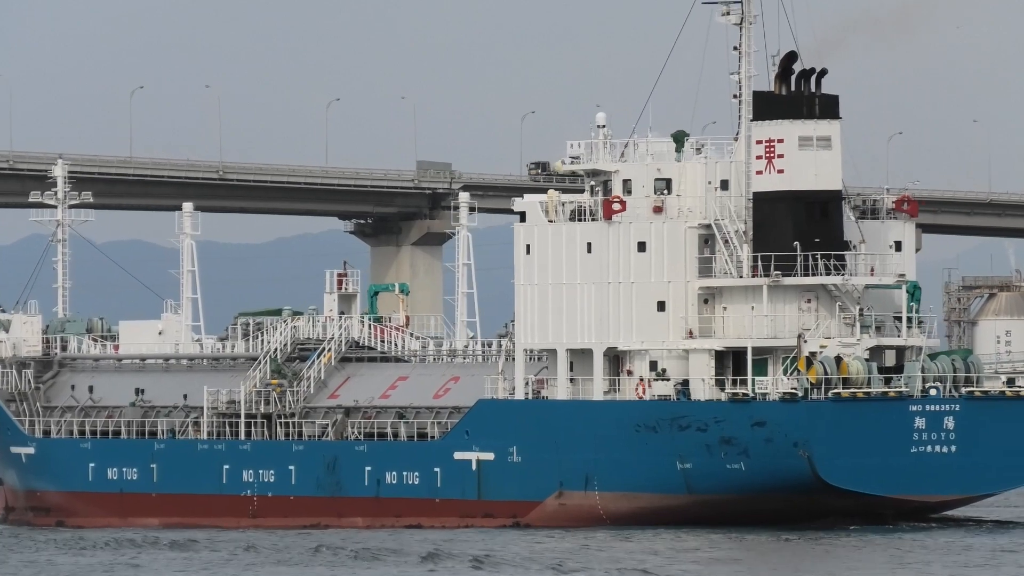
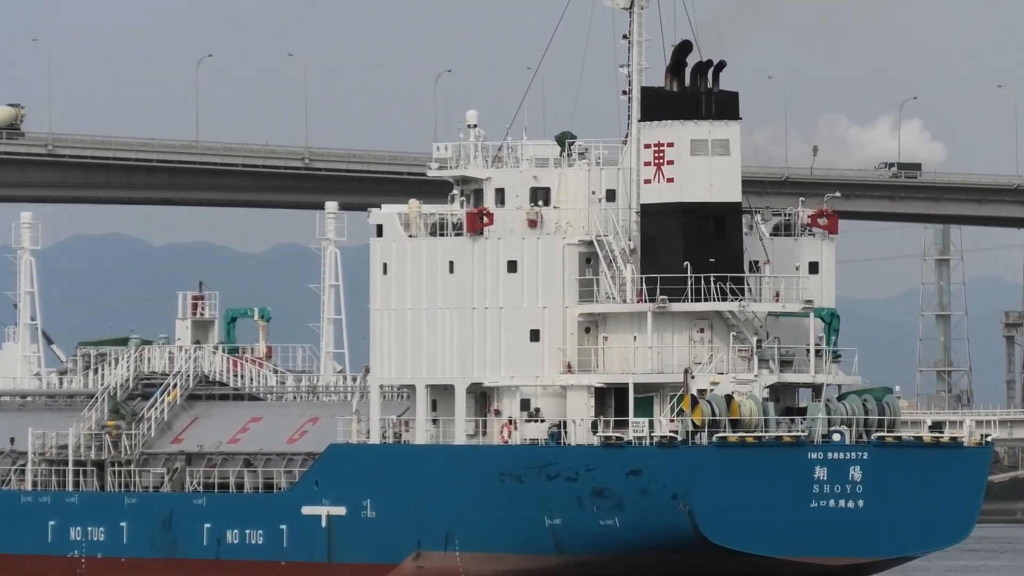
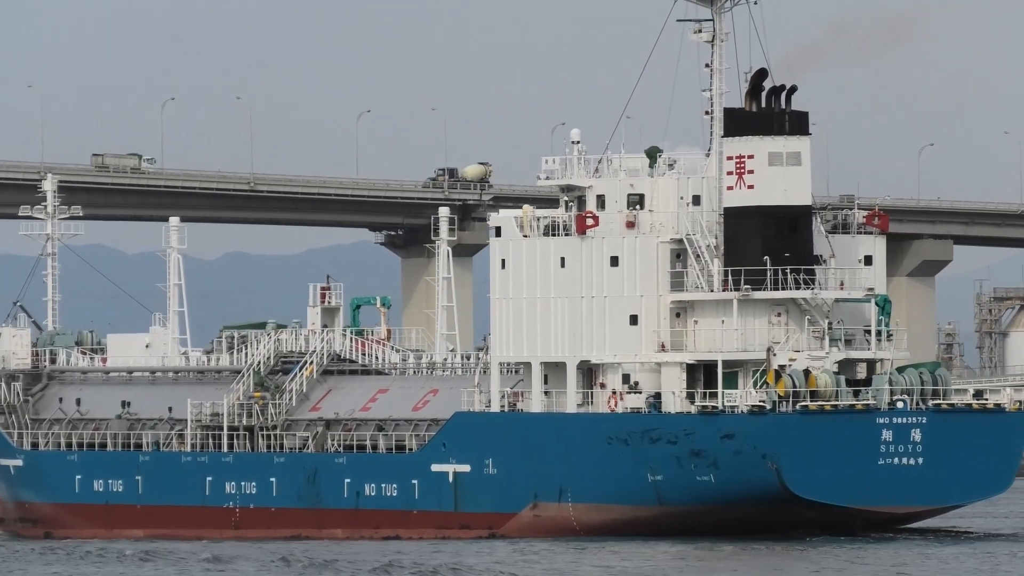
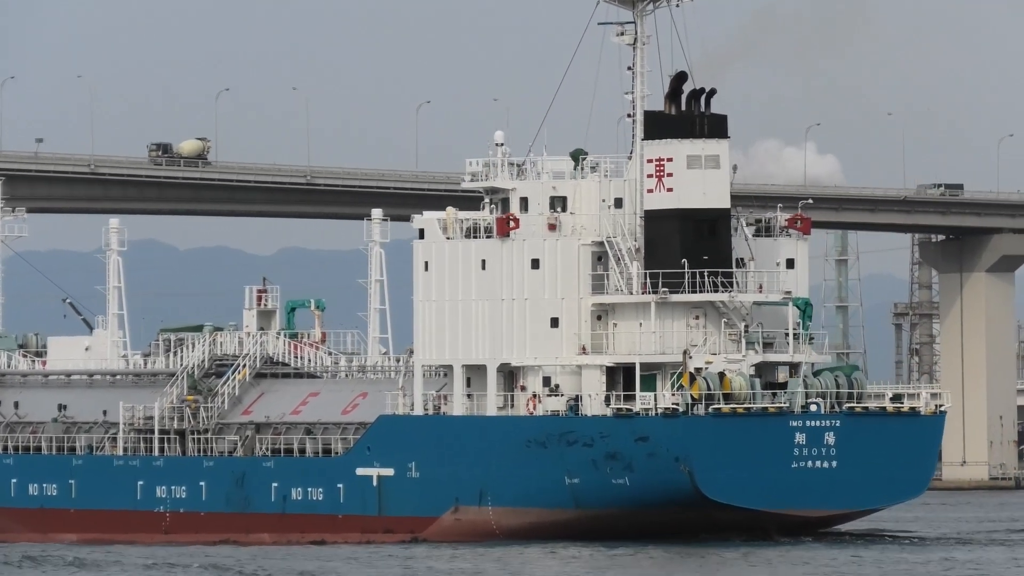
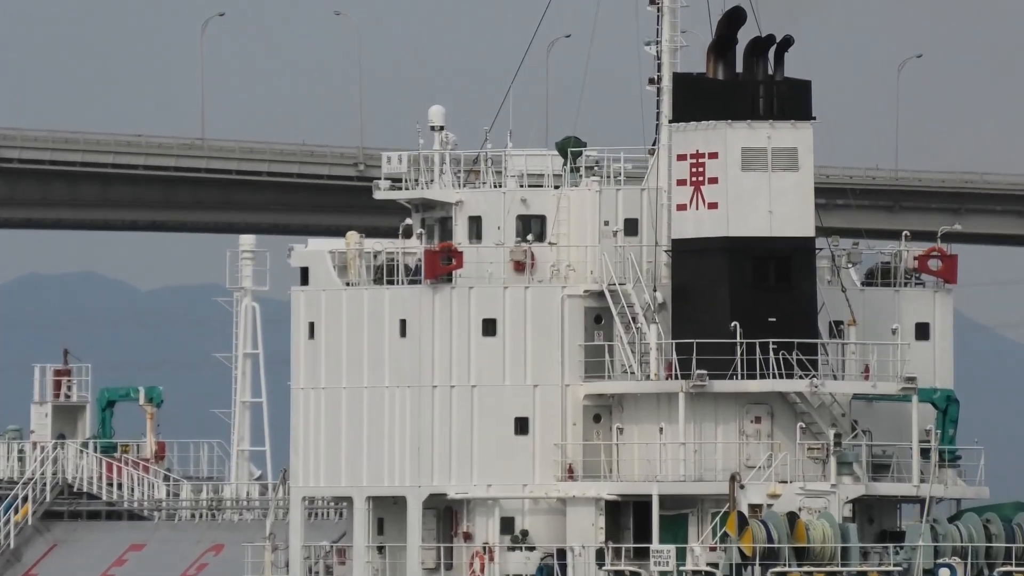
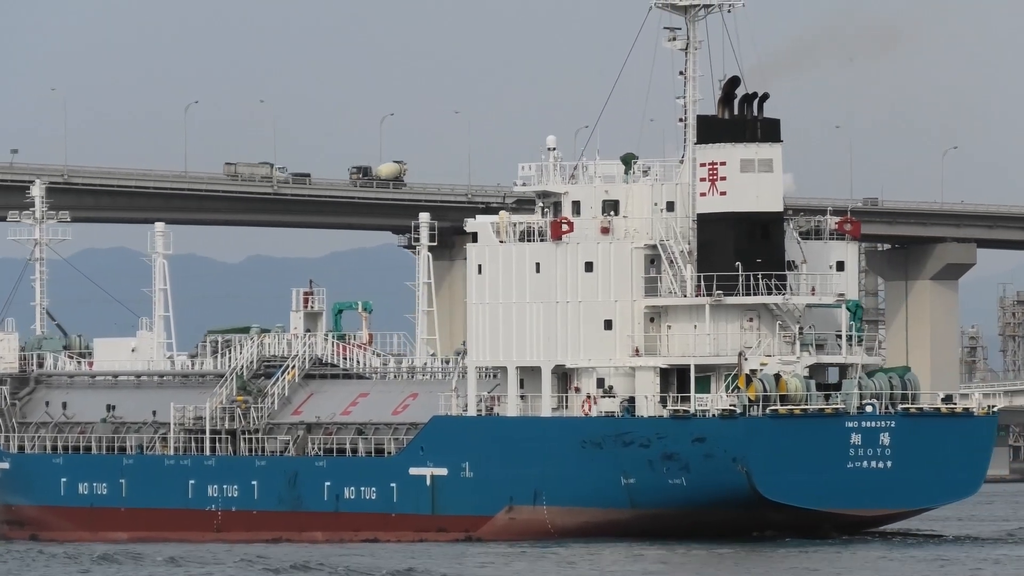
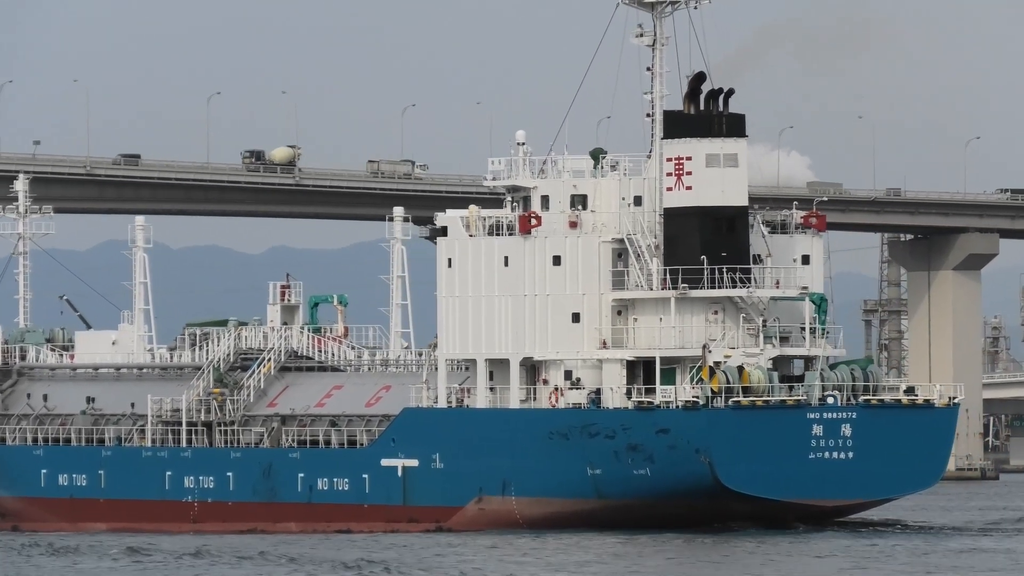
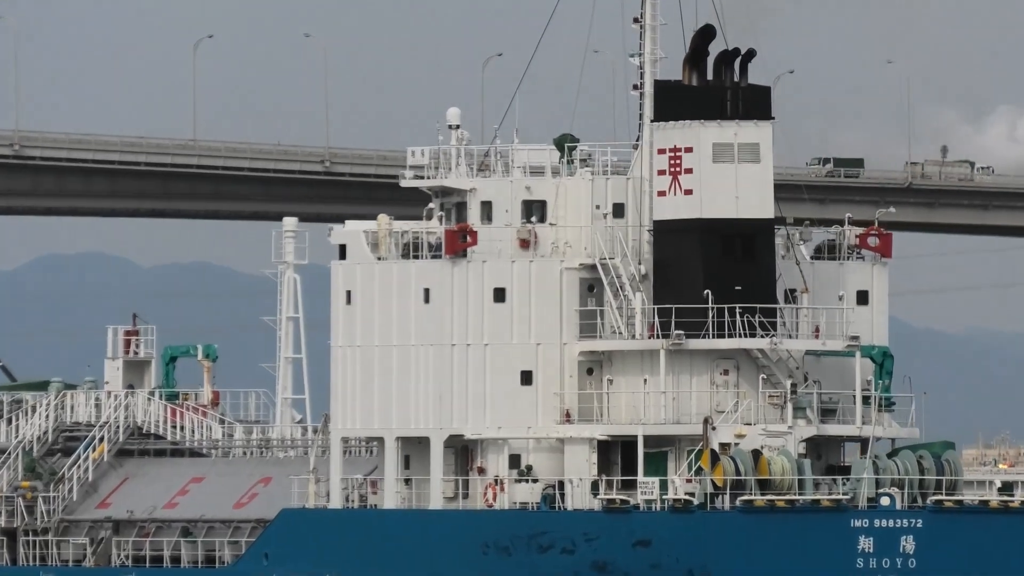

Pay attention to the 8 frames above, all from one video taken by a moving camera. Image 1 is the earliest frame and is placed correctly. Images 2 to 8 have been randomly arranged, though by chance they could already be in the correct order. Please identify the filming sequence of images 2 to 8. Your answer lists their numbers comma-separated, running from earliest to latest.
3, 6, 7, 4, 2, 8, 5
